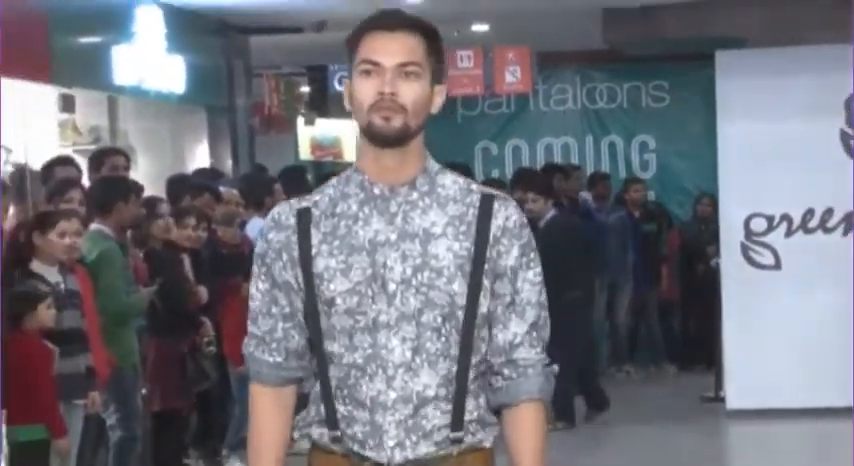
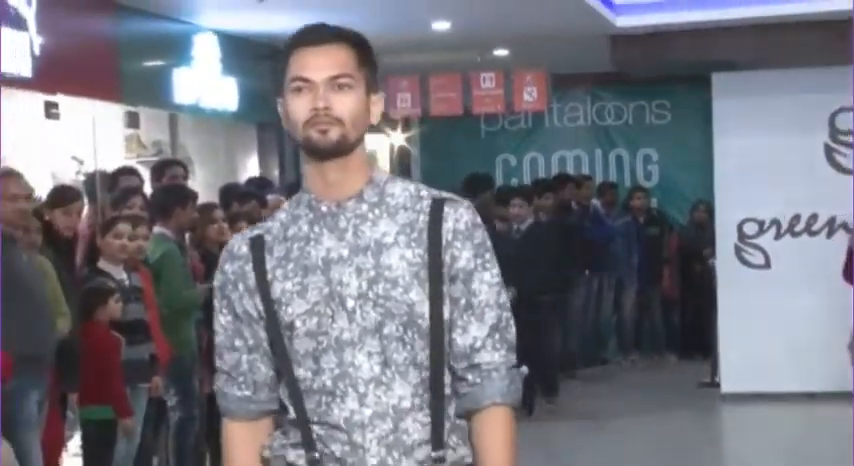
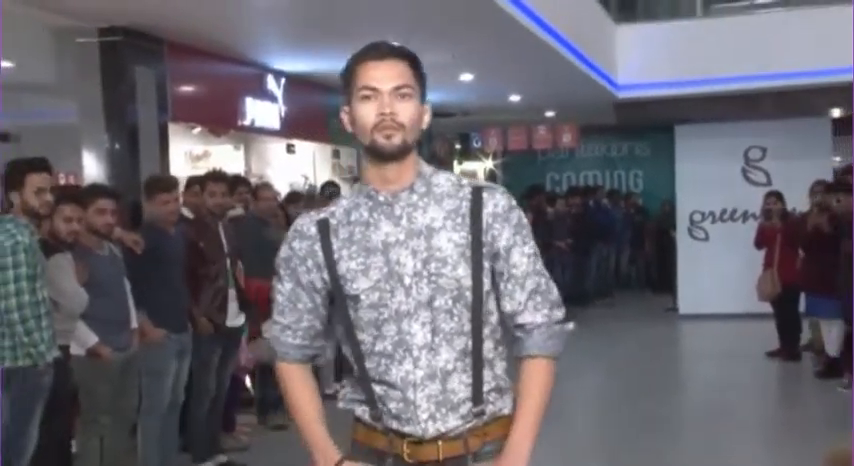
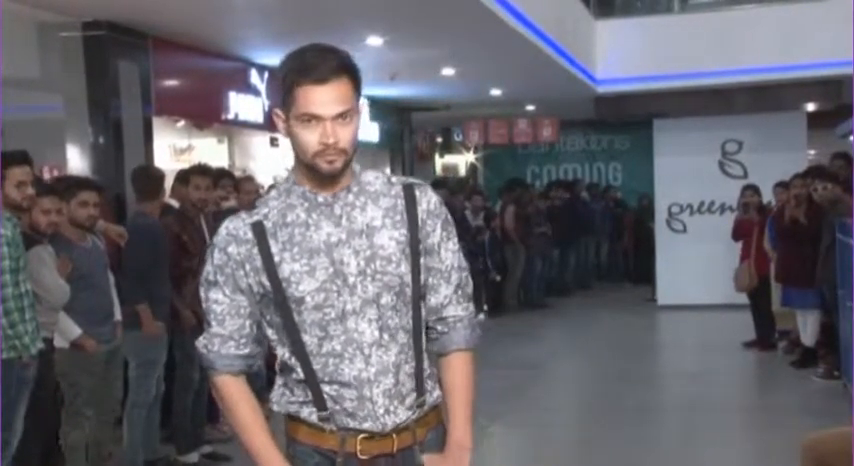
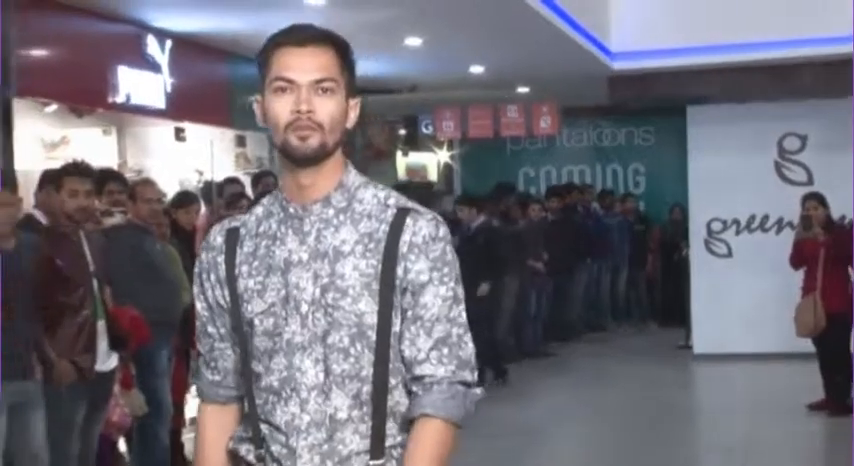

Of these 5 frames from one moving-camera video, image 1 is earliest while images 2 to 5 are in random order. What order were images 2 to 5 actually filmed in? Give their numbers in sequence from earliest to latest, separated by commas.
2, 5, 3, 4
